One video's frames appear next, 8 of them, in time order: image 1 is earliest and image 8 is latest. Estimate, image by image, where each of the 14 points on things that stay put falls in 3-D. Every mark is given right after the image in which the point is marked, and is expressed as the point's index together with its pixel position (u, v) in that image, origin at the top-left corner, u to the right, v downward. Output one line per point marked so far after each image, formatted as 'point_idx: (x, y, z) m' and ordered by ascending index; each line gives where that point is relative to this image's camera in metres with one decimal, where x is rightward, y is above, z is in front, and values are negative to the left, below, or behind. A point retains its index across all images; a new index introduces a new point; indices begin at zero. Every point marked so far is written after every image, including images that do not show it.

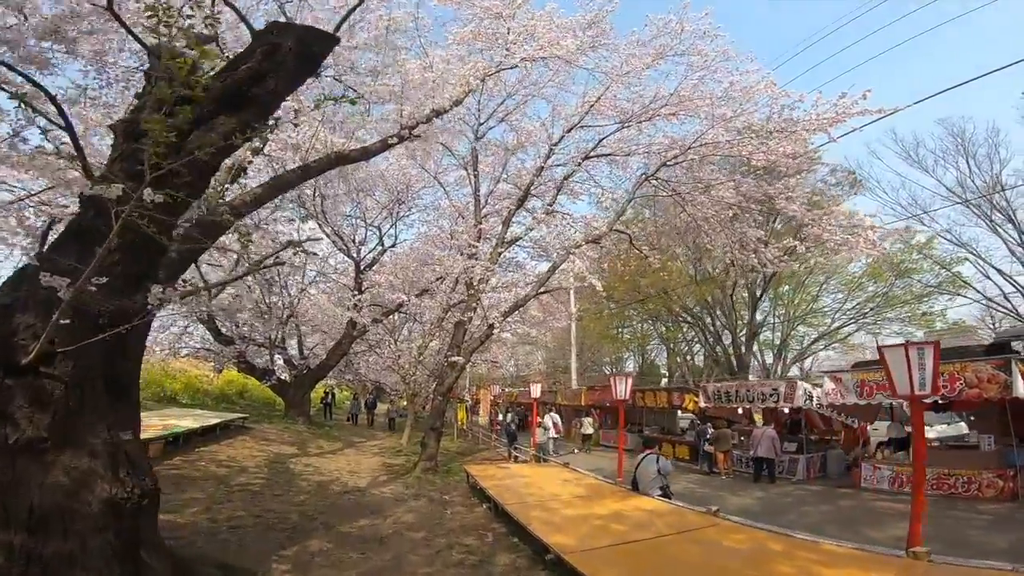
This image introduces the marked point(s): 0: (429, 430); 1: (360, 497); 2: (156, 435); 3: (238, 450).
0: (-1.8, -3.1, +12.0) m
1: (-2.6, -3.5, +9.4) m
2: (-6.3, -2.6, +9.9) m
3: (-5.8, -3.5, +11.9) m
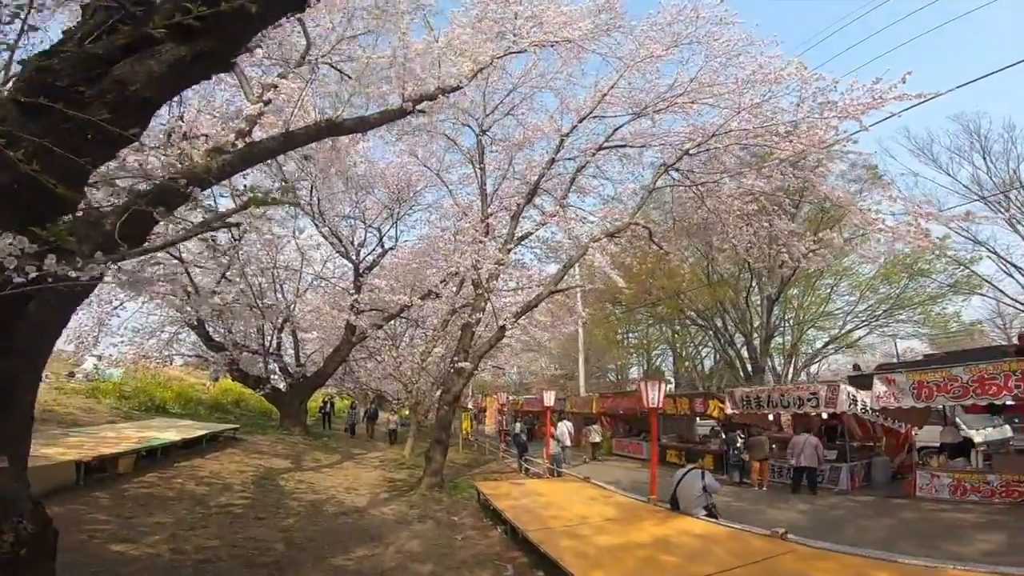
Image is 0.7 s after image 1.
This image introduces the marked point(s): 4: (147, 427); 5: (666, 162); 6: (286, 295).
0: (-1.5, -3.0, +10.9) m
1: (-2.3, -3.4, +8.3) m
2: (-6.0, -2.5, +8.8) m
3: (-5.5, -3.4, +10.8) m
4: (-8.2, -3.1, +12.5) m
5: (+4.5, +3.6, +16.1) m
6: (-7.9, -0.3, +19.9) m
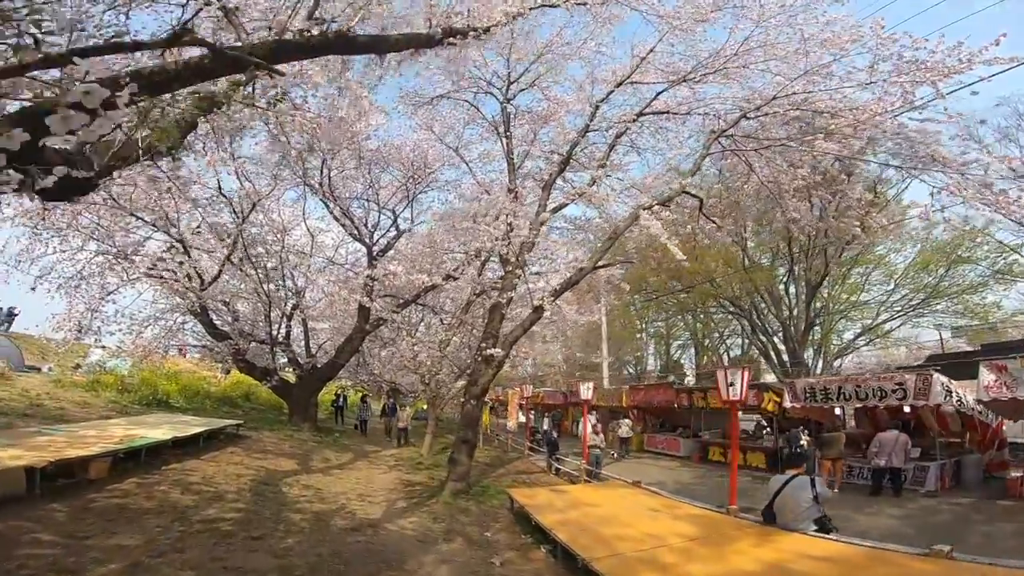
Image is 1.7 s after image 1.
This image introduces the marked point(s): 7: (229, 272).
0: (-0.9, -2.6, +9.5) m
1: (-1.7, -3.1, +7.0) m
2: (-5.5, -2.2, +7.5) m
3: (-4.9, -3.0, +9.5) m
4: (-7.5, -2.7, +11.3) m
5: (+5.2, +4.1, +14.5) m
6: (-7.1, +0.2, +18.6) m
7: (-8.8, +0.5, +17.4) m
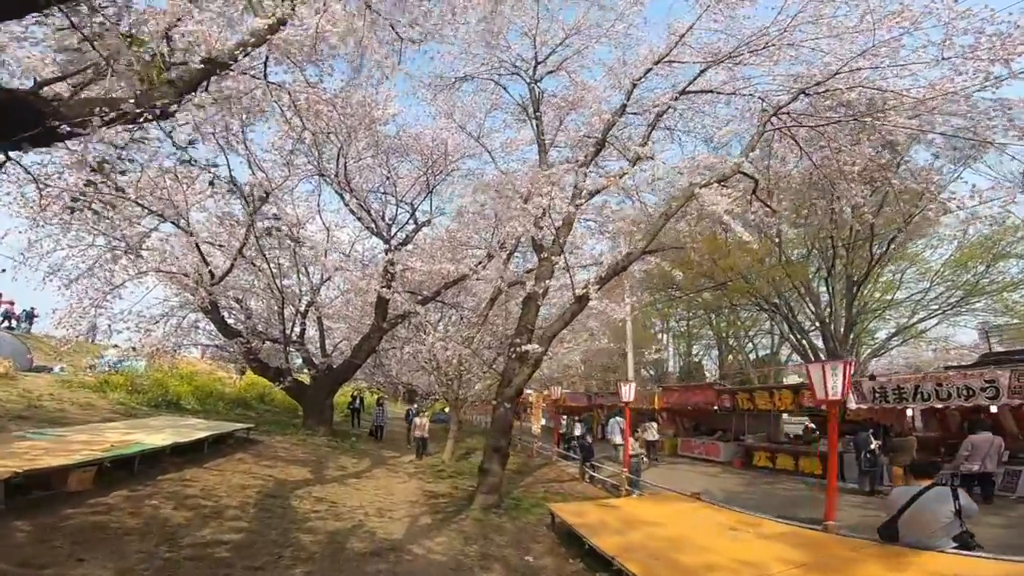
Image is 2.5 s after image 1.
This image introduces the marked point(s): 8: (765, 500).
0: (-0.3, -2.4, +8.4) m
1: (-1.2, -2.9, +5.9) m
2: (-5.0, -2.0, +6.6) m
3: (-4.3, -2.9, +8.5) m
4: (-6.9, -2.5, +10.4) m
5: (+5.9, +4.3, +13.3) m
6: (-6.3, +0.3, +17.8) m
7: (-8.0, +0.6, +16.6) m
8: (+5.2, -4.3, +11.5) m
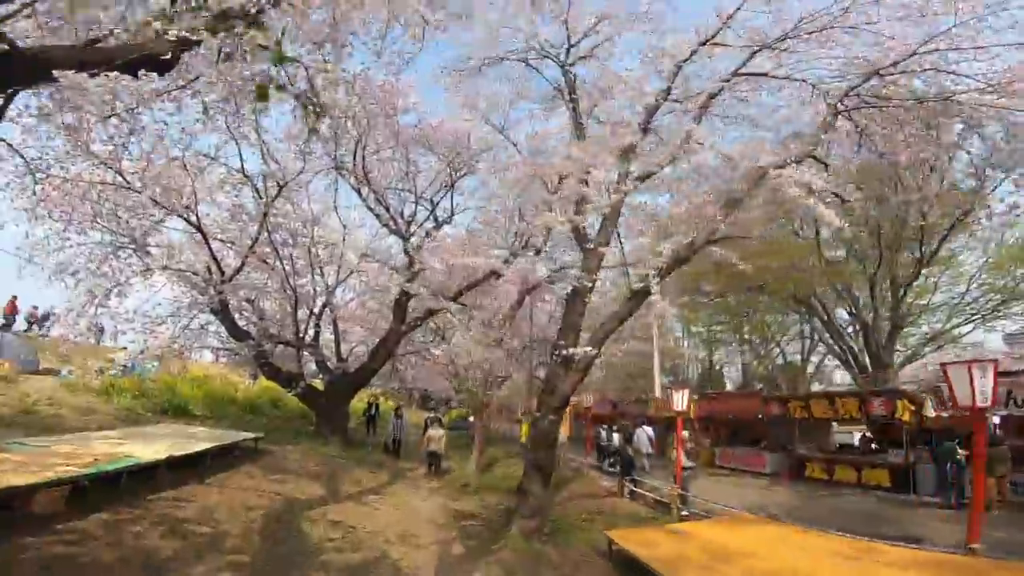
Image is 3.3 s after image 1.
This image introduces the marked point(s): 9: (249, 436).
0: (+0.2, -2.3, +7.3) m
1: (-0.7, -2.8, +4.8) m
2: (-4.4, -1.9, +5.6) m
3: (-3.7, -2.8, +7.5) m
4: (-6.3, -2.4, +9.4) m
5: (+6.6, +4.3, +12.1) m
6: (-5.5, +0.3, +16.8) m
7: (-7.3, +0.7, +15.7) m
8: (+5.8, -4.2, +10.2) m
9: (-4.9, -2.7, +10.4) m
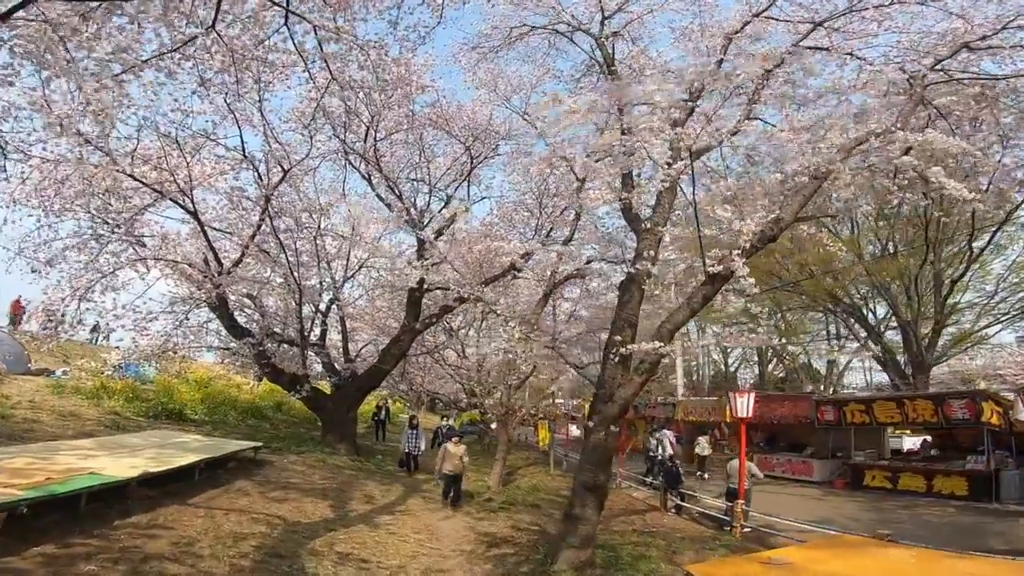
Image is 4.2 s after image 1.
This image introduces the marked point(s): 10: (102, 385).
0: (+0.7, -2.2, +6.0) m
1: (-0.3, -2.6, +3.5) m
2: (-4.0, -1.7, +4.3) m
3: (-3.2, -2.6, +6.2) m
4: (-5.8, -2.2, +8.2) m
5: (+7.1, +4.4, +10.8) m
6: (-4.9, +0.5, +15.6) m
7: (-6.7, +0.8, +14.5) m
8: (+6.4, -4.1, +8.9) m
9: (-4.3, -2.6, +9.2) m
10: (-11.8, -2.8, +16.1) m
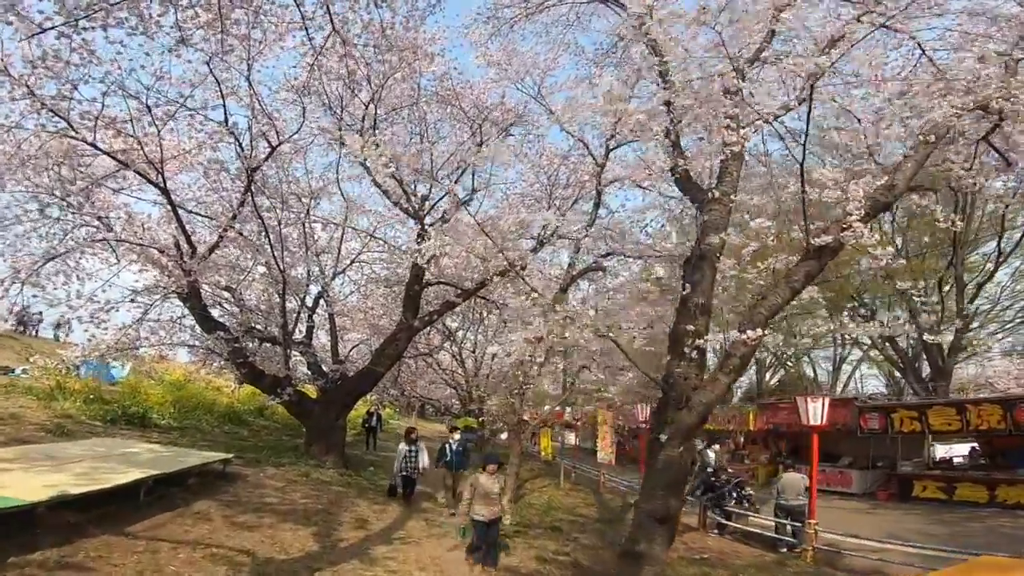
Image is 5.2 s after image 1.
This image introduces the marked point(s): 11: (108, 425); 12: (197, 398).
0: (+1.1, -1.9, +4.5) m
1: (+0.1, -2.3, +2.1) m
2: (-3.6, -1.3, +2.8) m
3: (-2.9, -2.3, +4.7) m
4: (-5.5, -1.9, +6.6) m
5: (+7.5, +4.5, +9.5) m
6: (-4.7, +0.6, +14.1) m
7: (-6.4, +1.0, +12.9) m
8: (+6.6, -4.0, +7.5) m
9: (-4.1, -2.3, +7.6) m
10: (-11.6, -2.5, +14.4) m
11: (-9.6, -3.3, +13.6) m
12: (-9.4, -3.3, +17.0) m
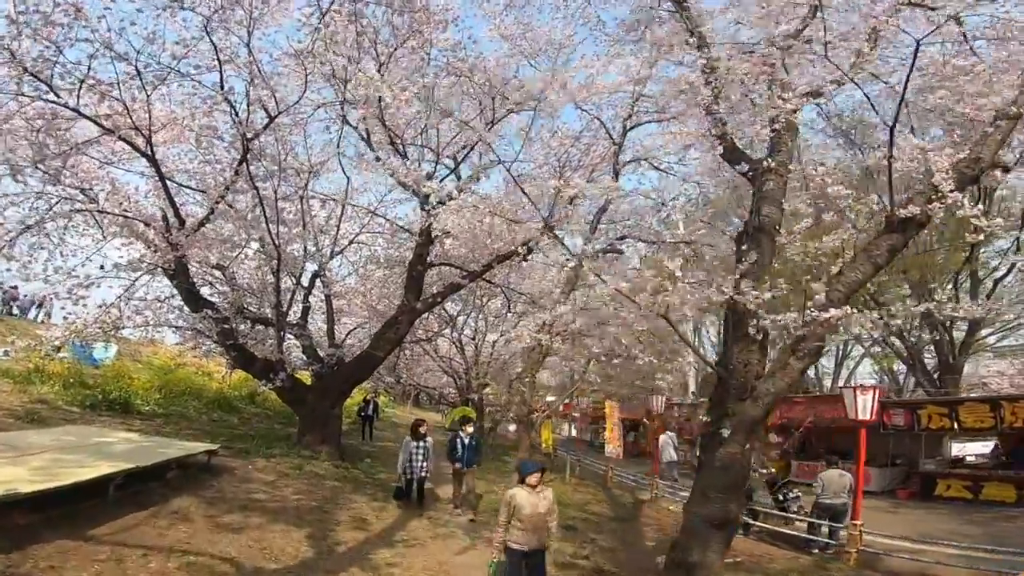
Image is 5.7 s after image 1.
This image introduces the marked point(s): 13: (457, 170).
0: (+1.3, -1.7, +3.9) m
1: (+0.4, -2.1, +1.4) m
2: (-3.3, -1.1, +2.1) m
3: (-2.7, -2.0, +4.0) m
4: (-5.3, -1.6, +5.9) m
5: (+7.7, +4.7, +8.8) m
6: (-4.6, +1.1, +13.3) m
7: (-6.2, +1.5, +12.1) m
8: (+6.8, -3.8, +6.9) m
9: (-3.9, -2.0, +6.9) m
10: (-11.5, -1.9, +13.7) m
11: (-9.5, -2.8, +12.8) m
12: (-9.4, -2.7, +16.2) m
13: (-1.3, +2.9, +13.8) m
